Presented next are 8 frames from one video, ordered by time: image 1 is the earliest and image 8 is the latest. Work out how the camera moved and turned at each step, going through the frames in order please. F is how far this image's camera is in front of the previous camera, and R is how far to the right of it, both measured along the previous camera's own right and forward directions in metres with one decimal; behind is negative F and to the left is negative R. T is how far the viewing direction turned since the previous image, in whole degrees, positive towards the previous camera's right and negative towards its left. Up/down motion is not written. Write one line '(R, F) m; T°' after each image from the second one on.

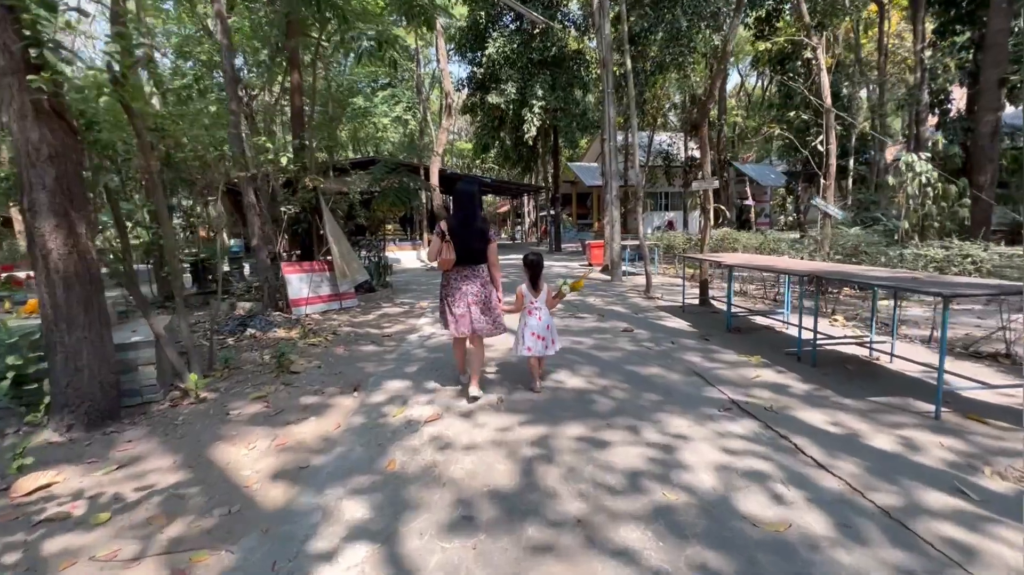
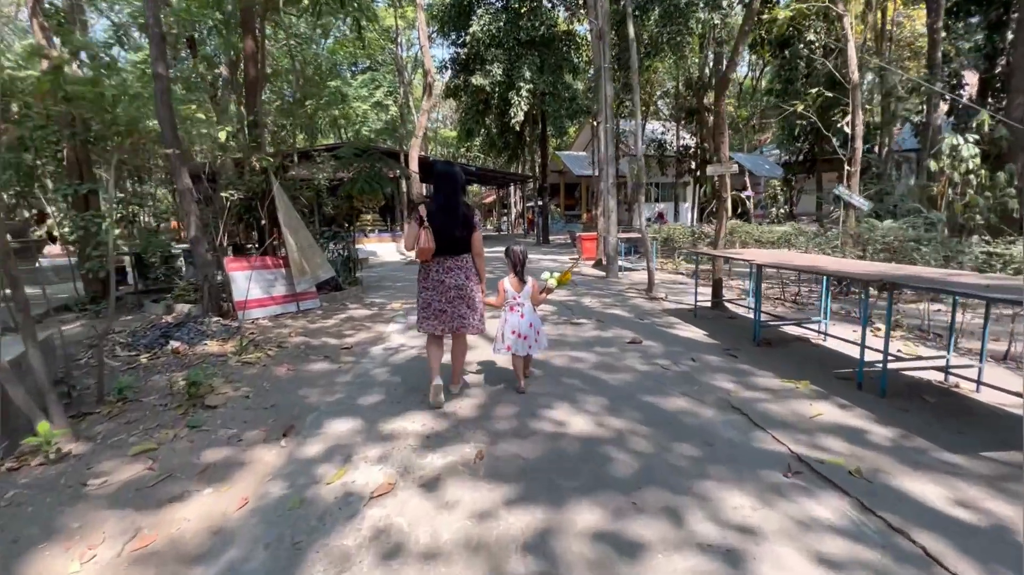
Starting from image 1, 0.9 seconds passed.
(0.0, +1.2) m; +2°
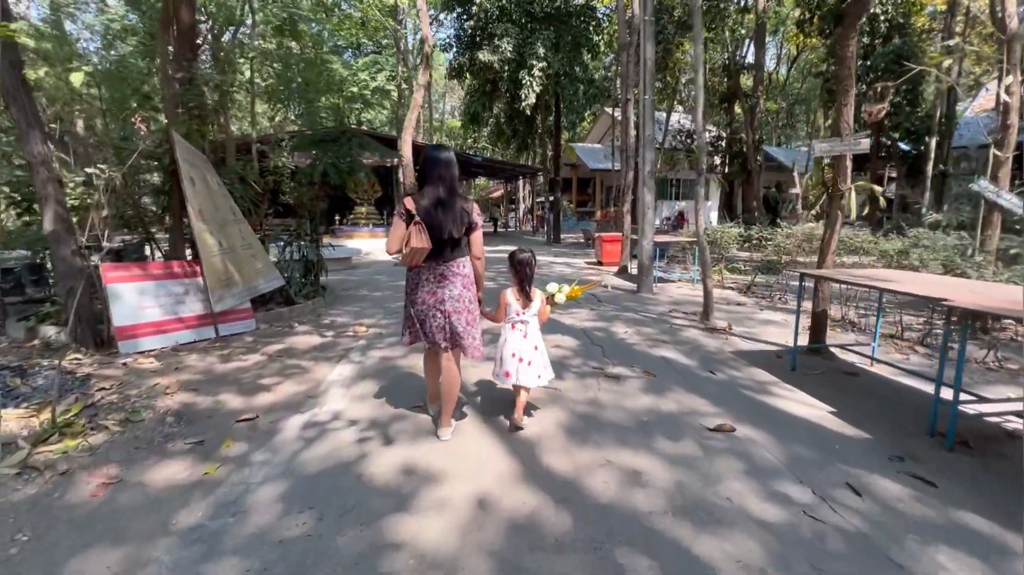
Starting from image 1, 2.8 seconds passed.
(0.0, +2.4) m; -1°
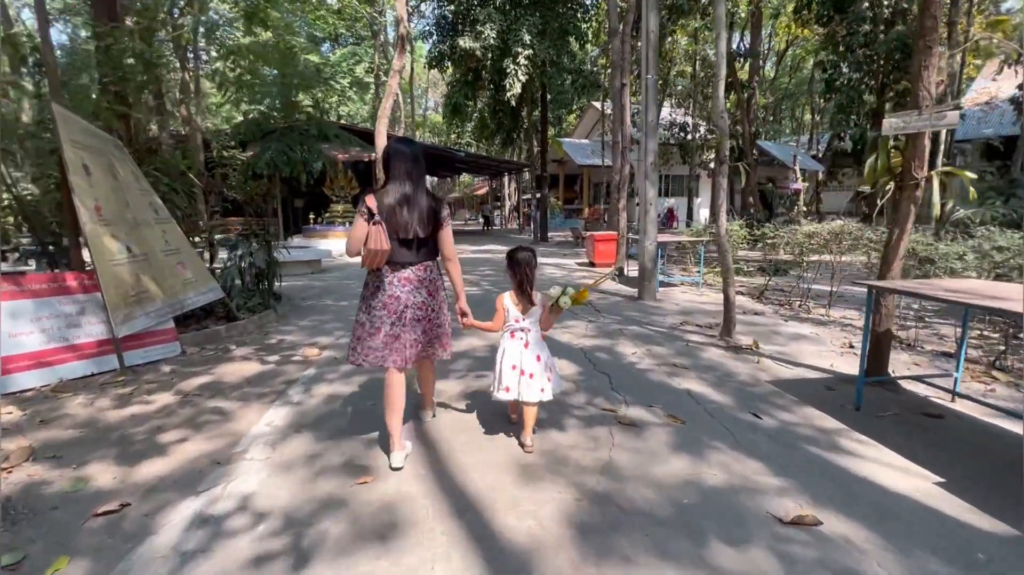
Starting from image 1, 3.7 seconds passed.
(0.0, +1.2) m; +2°
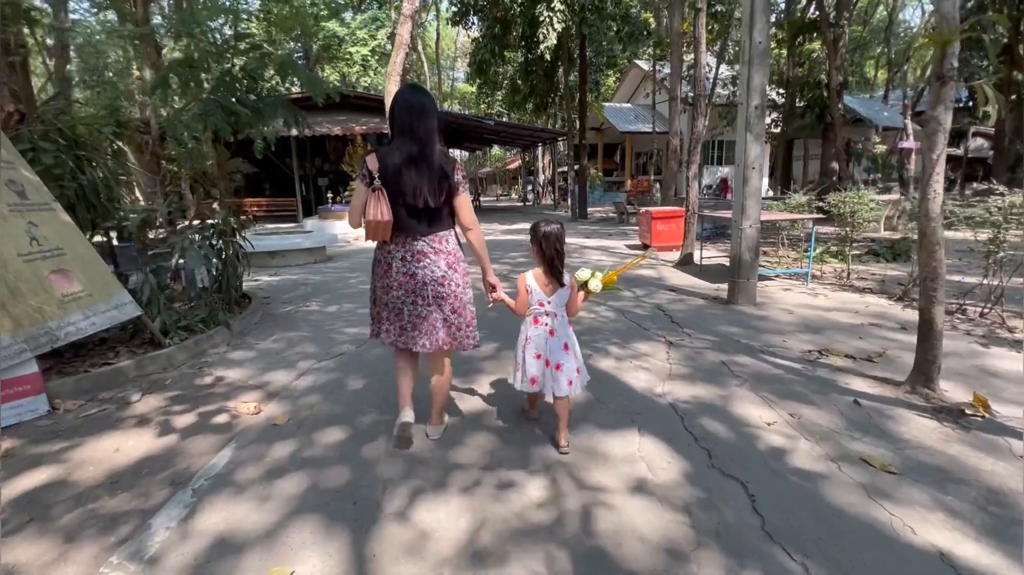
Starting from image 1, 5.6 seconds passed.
(-0.1, +2.2) m; -4°
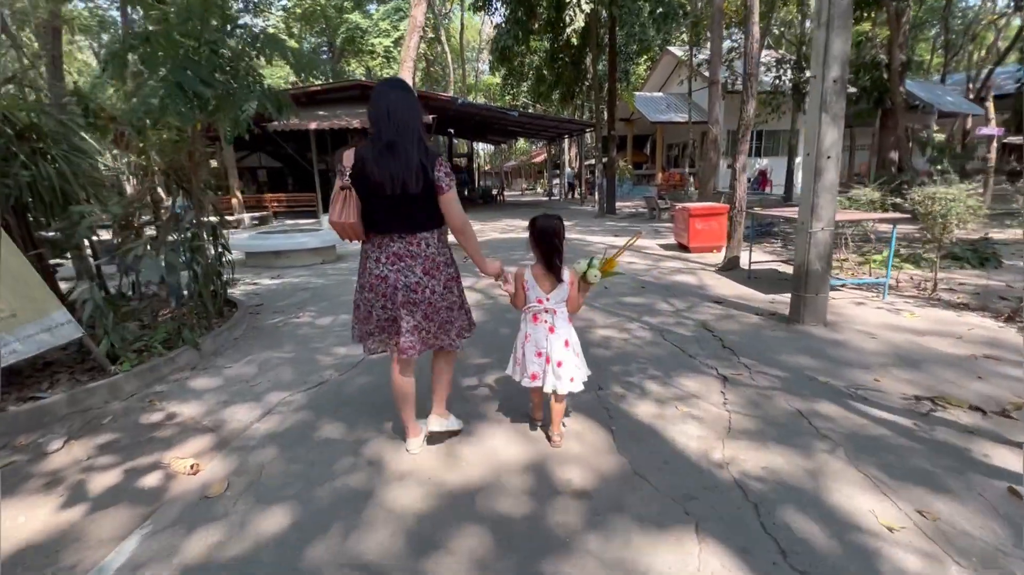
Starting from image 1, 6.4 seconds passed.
(+0.1, +0.9) m; -3°
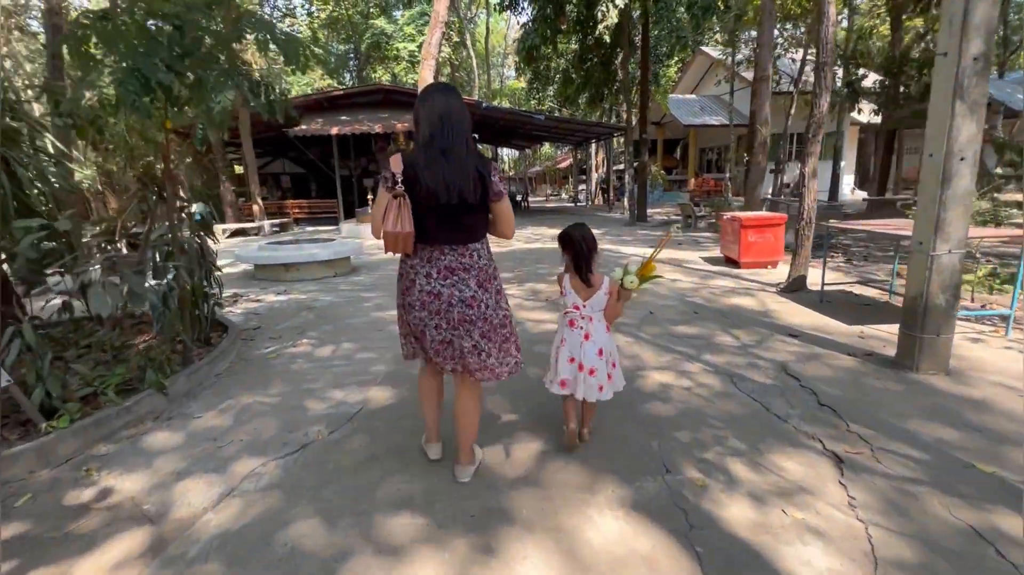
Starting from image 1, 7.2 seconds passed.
(-0.1, +0.9) m; -3°
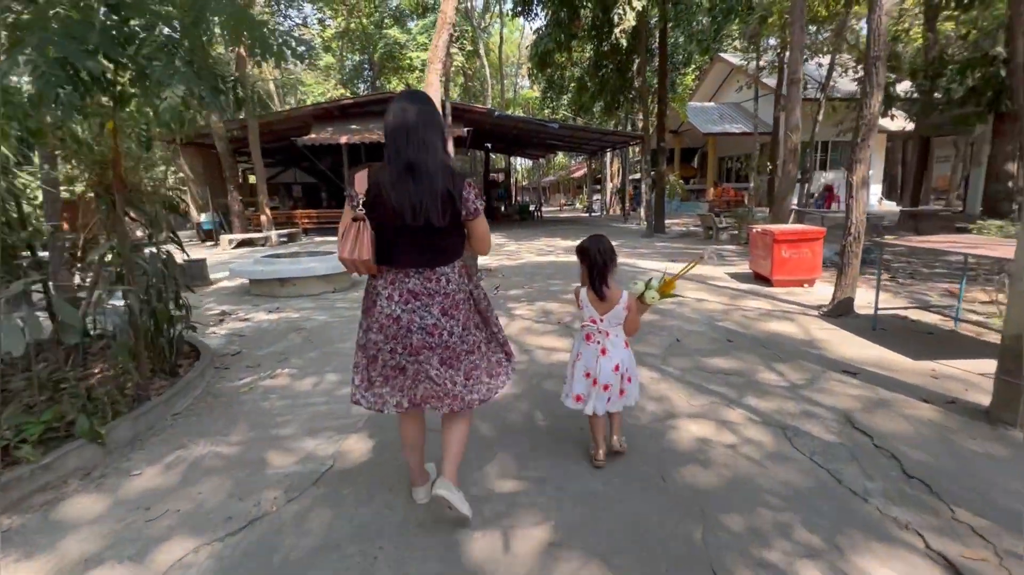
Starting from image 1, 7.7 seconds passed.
(+0.1, +0.7) m; -2°
